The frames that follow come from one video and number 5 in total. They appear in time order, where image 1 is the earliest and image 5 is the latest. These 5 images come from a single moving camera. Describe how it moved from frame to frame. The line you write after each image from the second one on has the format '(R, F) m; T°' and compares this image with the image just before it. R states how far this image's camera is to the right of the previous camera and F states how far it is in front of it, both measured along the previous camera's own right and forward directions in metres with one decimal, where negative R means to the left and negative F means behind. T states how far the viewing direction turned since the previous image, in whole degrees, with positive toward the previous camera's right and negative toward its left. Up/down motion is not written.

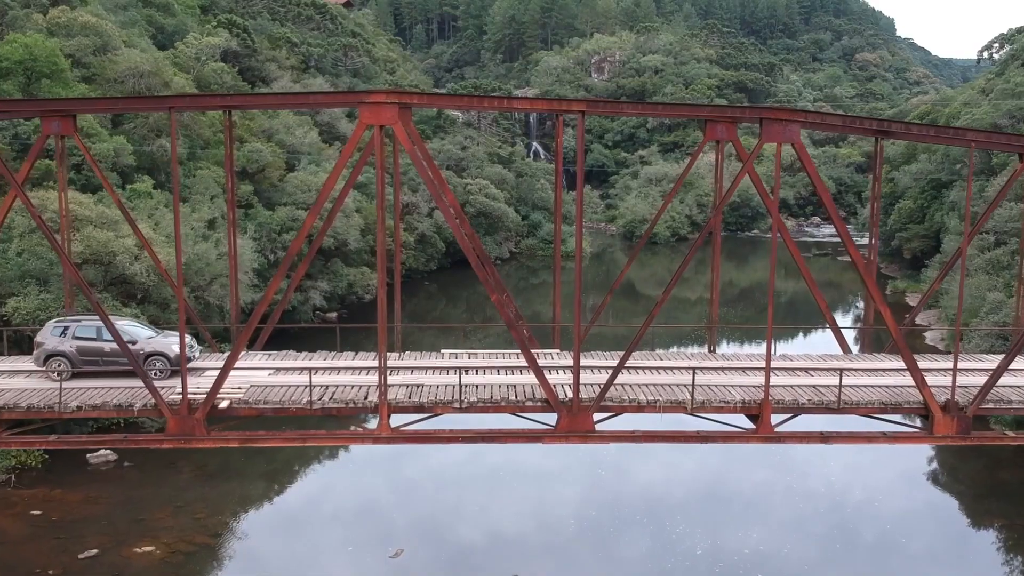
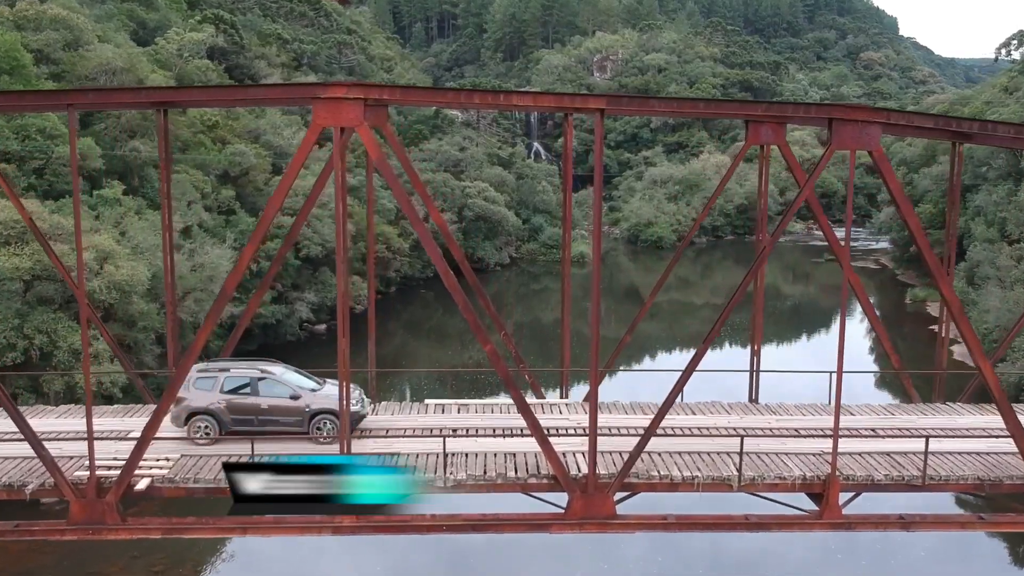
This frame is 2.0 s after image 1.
(0.0, +1.6) m; 0°
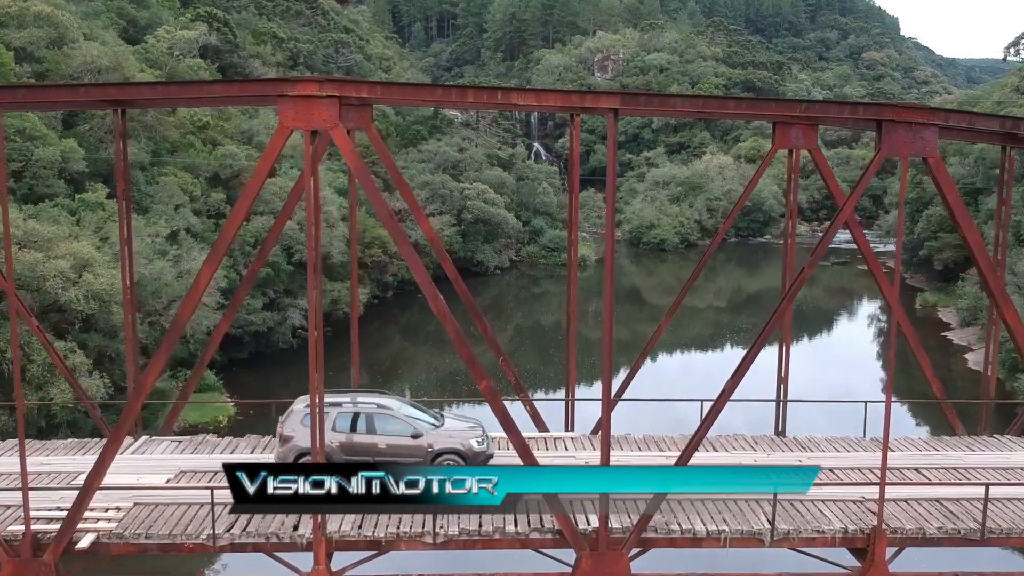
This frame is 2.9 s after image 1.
(0.0, +0.7) m; 0°
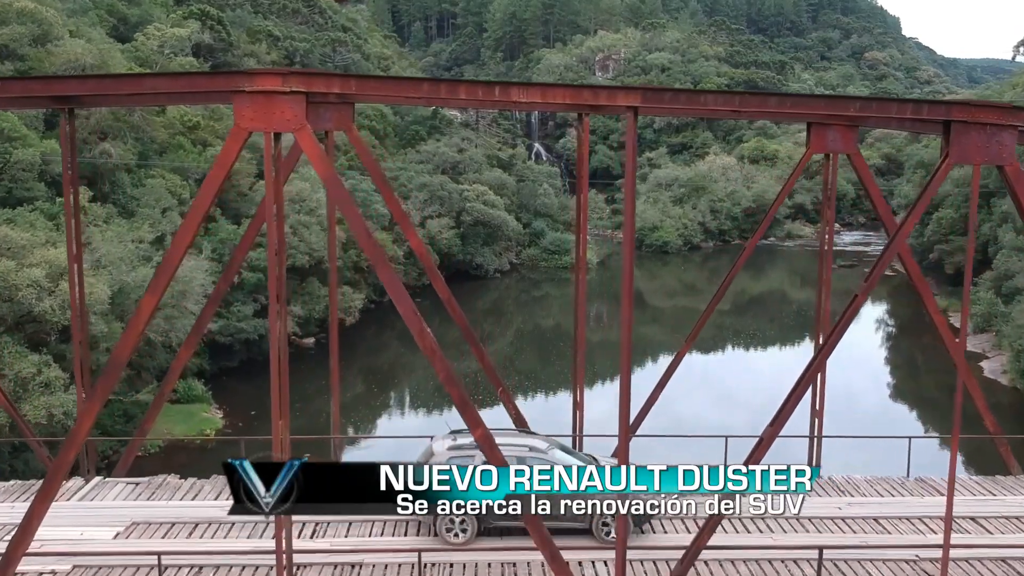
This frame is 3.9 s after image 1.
(0.0, +0.7) m; 0°
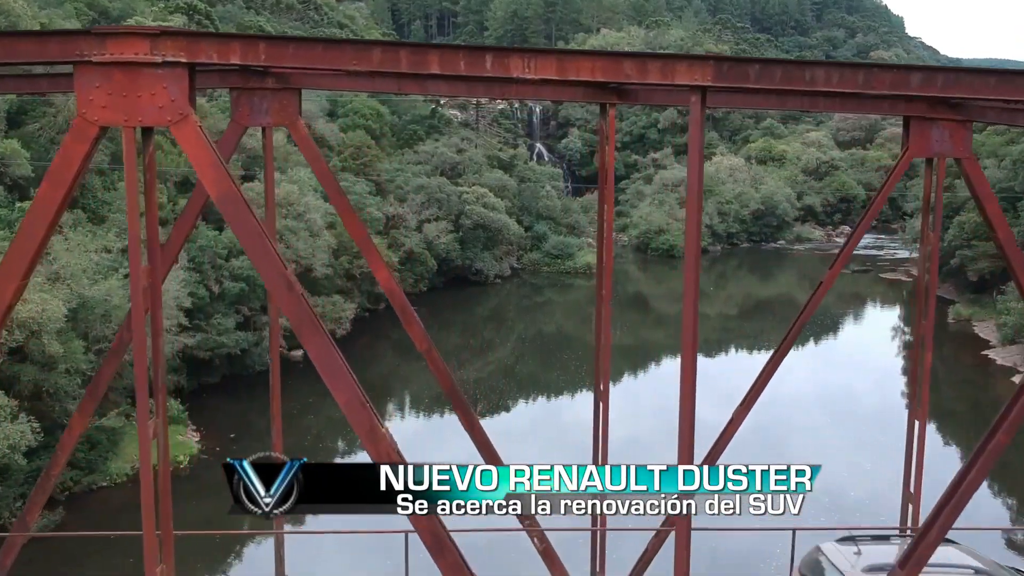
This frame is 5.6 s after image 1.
(0.0, +1.4) m; 0°
